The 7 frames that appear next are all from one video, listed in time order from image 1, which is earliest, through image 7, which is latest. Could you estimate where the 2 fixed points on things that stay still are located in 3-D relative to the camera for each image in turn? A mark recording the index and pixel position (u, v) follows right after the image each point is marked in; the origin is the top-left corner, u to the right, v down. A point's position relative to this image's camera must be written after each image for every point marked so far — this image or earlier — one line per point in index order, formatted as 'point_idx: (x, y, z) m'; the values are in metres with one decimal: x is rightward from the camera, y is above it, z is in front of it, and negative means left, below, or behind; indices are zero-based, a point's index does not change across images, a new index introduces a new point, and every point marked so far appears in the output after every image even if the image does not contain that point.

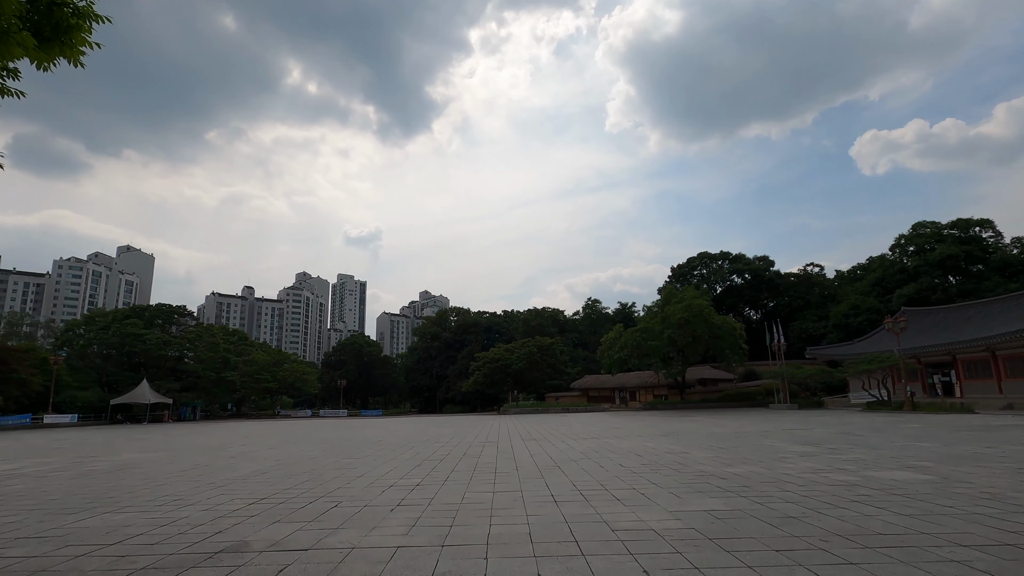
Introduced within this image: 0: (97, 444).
0: (-12.5, -4.7, +16.3) m
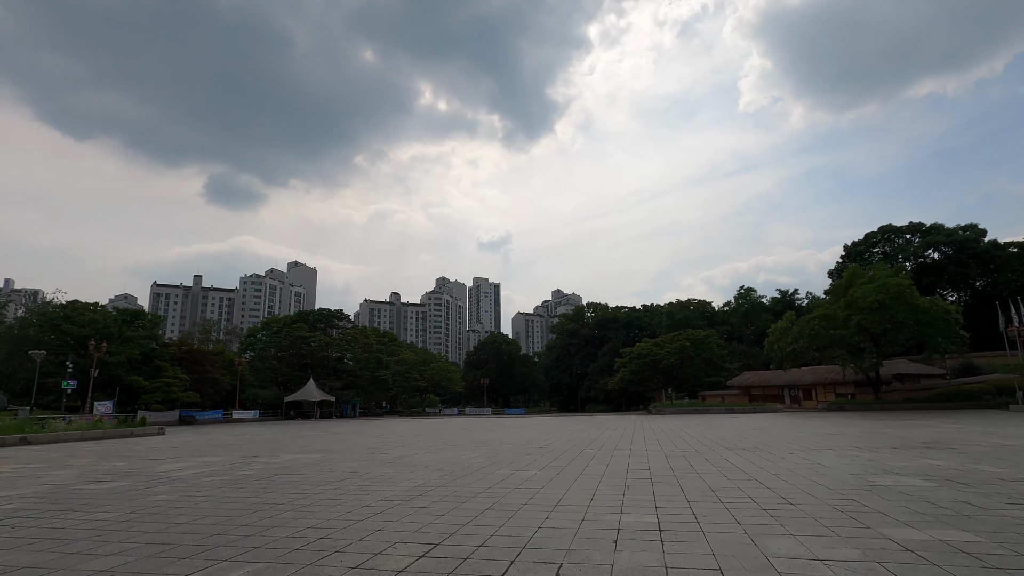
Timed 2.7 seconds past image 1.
0: (-7.4, -4.7, +16.3) m
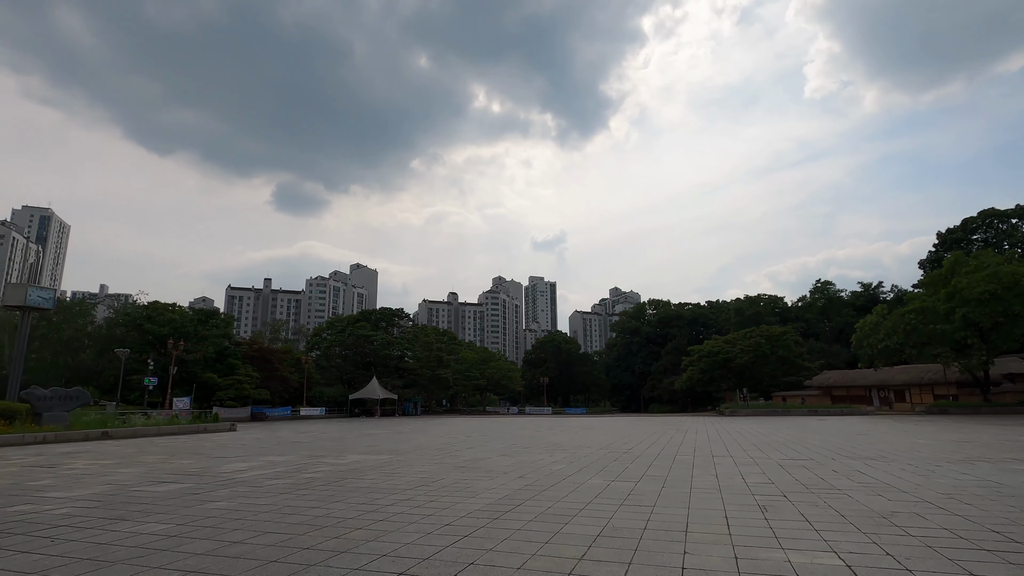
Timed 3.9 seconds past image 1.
0: (-5.3, -4.5, +15.9) m
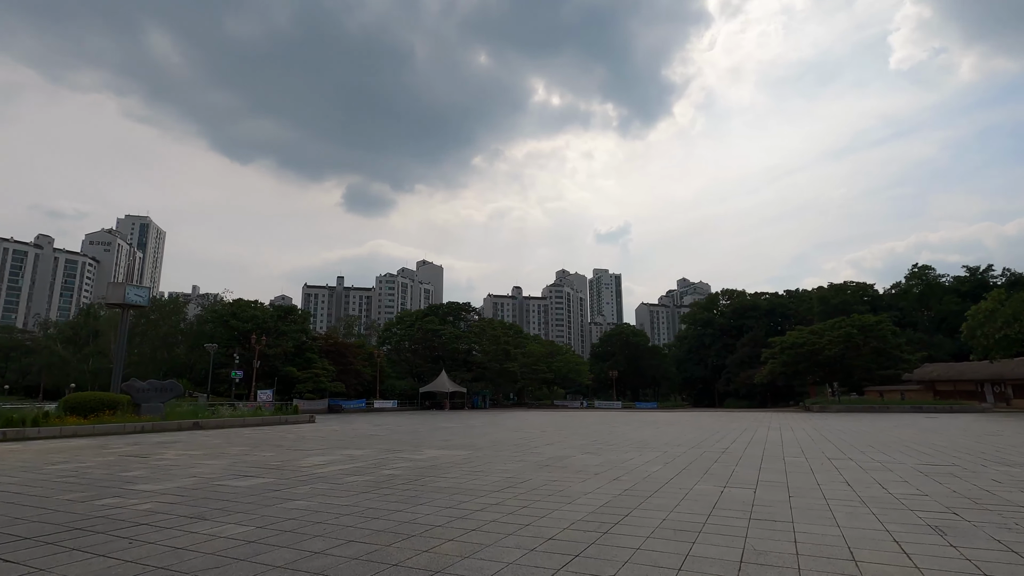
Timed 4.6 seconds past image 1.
0: (-3.0, -4.3, +15.8) m
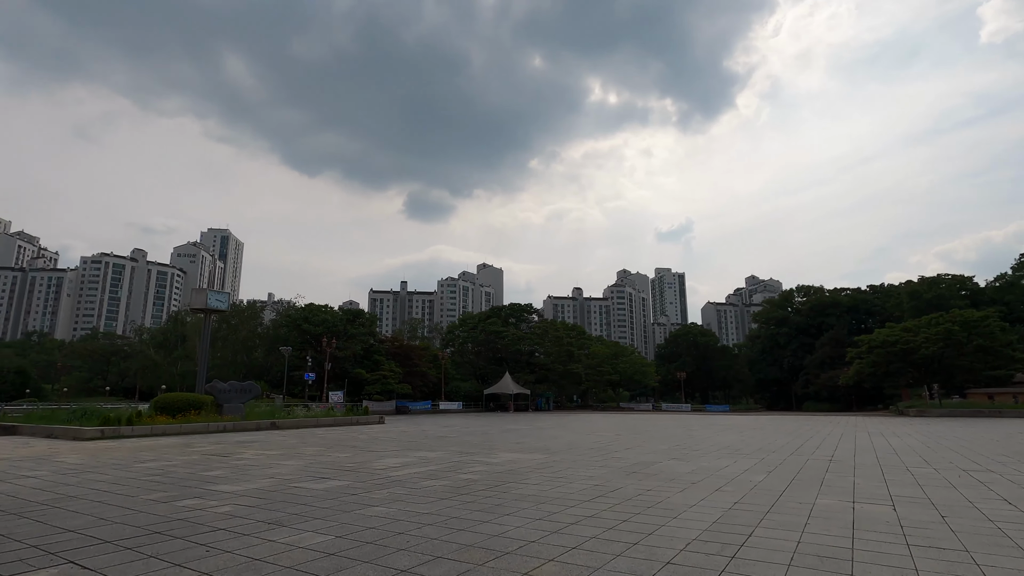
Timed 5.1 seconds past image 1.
0: (-1.0, -4.2, +15.5) m
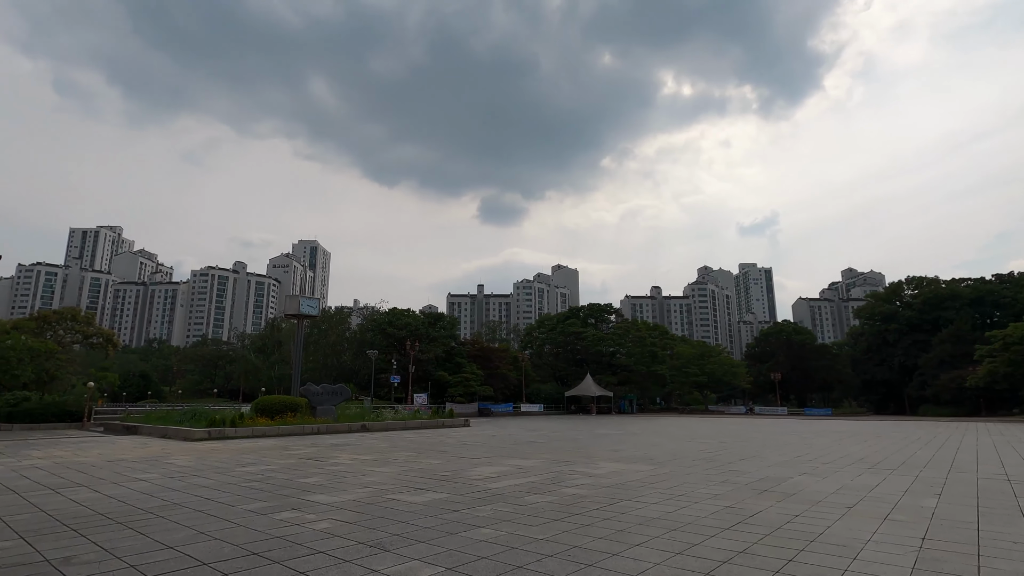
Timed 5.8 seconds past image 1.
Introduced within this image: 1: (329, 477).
0: (+1.6, -4.2, +14.8) m
1: (-2.6, -2.7, +7.8) m
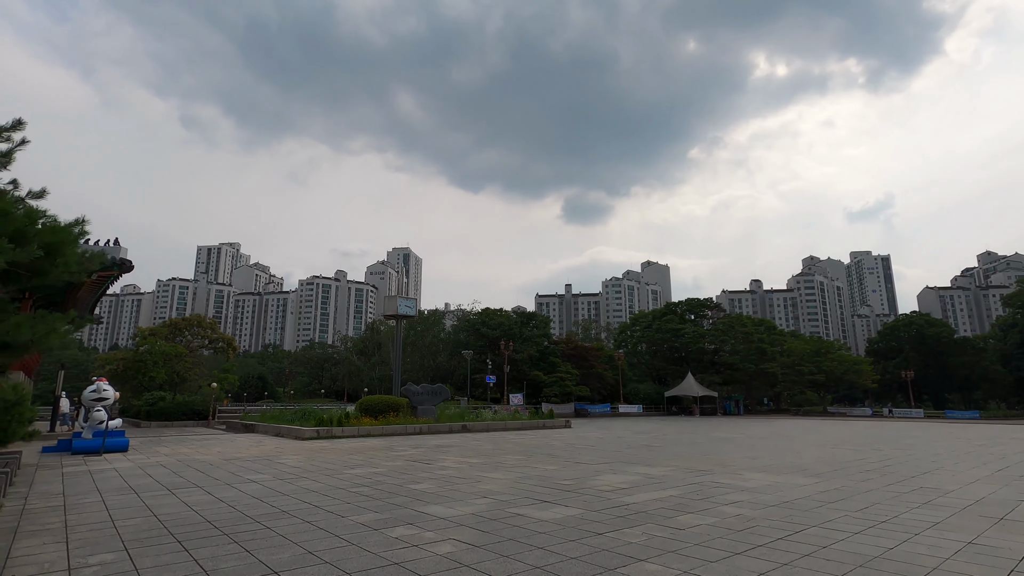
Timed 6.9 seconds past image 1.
0: (+4.4, -3.9, +13.3) m
1: (-0.9, -2.6, +7.1) m
